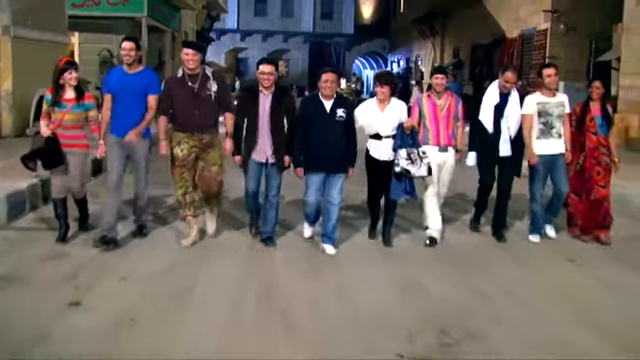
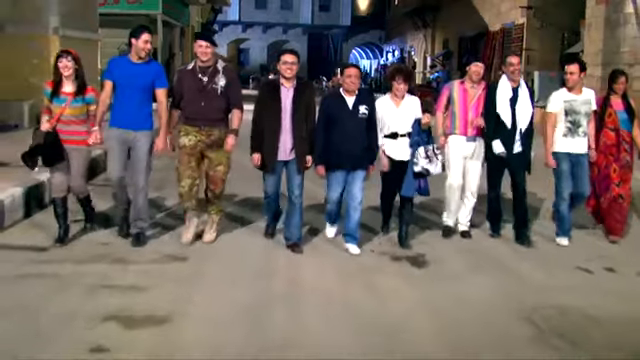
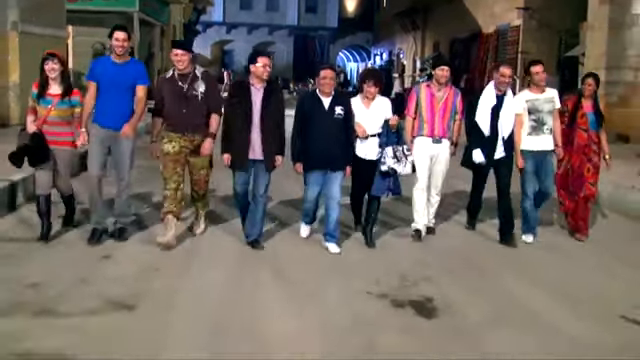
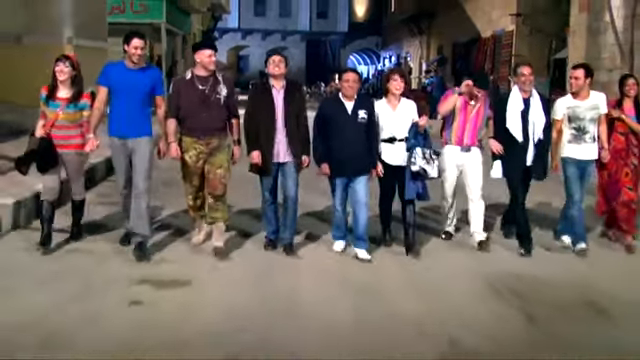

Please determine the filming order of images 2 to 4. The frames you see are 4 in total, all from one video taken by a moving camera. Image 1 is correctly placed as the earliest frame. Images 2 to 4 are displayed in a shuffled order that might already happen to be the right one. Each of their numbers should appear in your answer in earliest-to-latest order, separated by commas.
3, 2, 4
